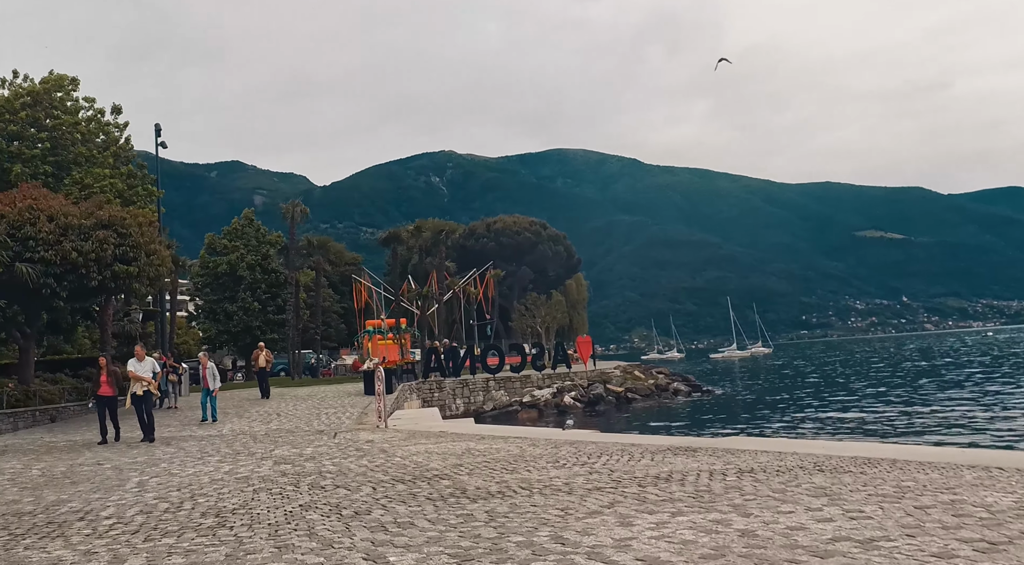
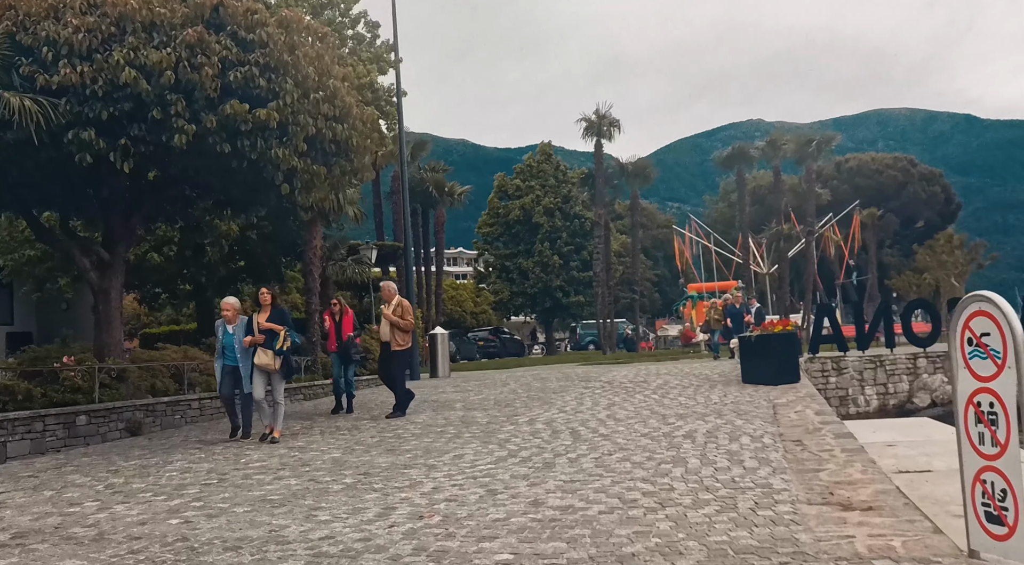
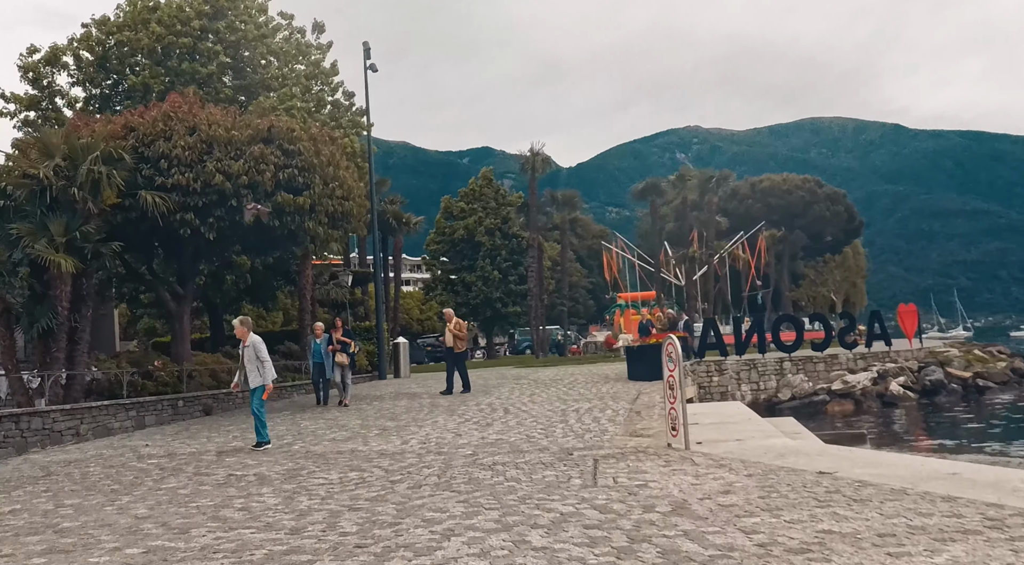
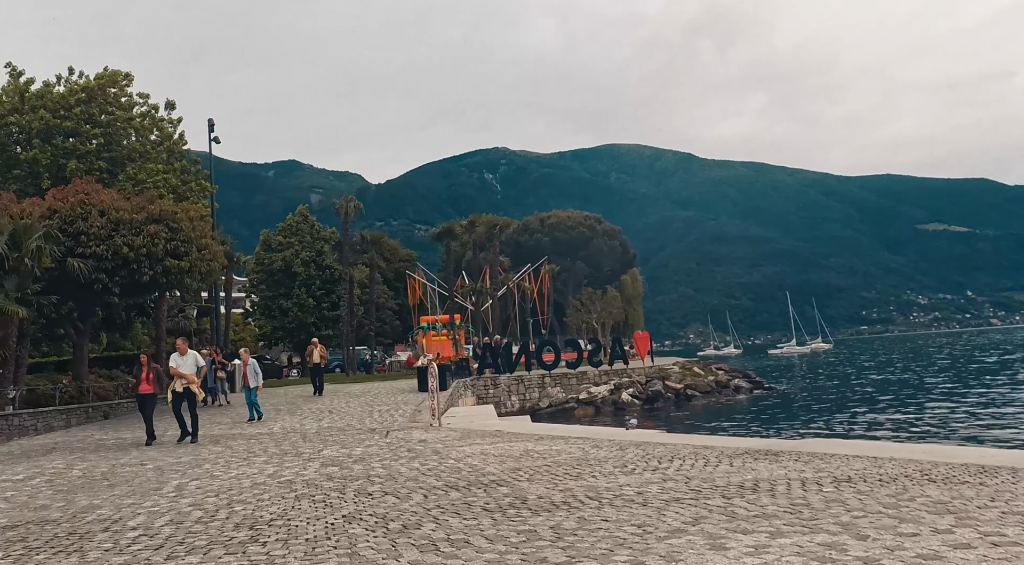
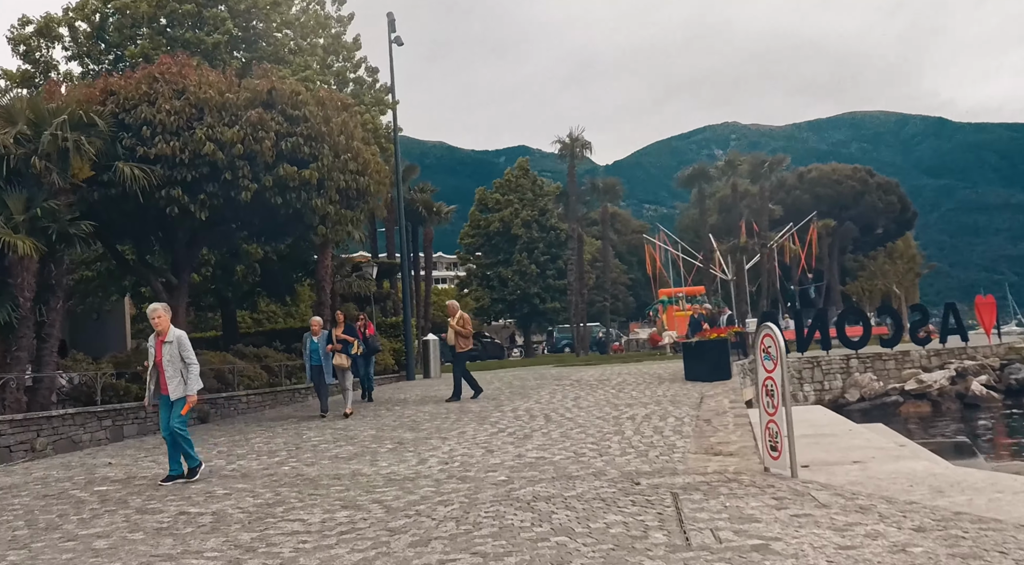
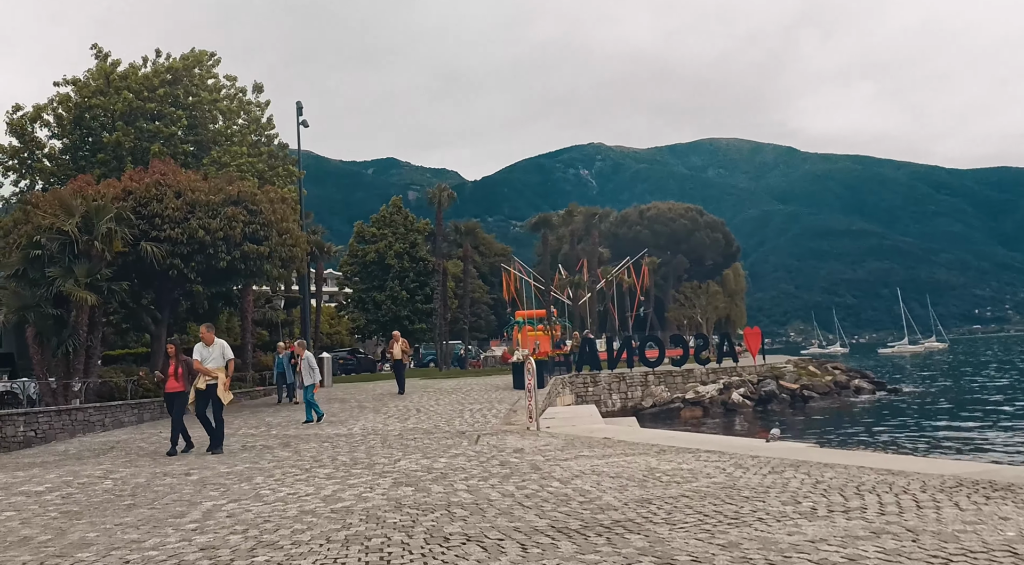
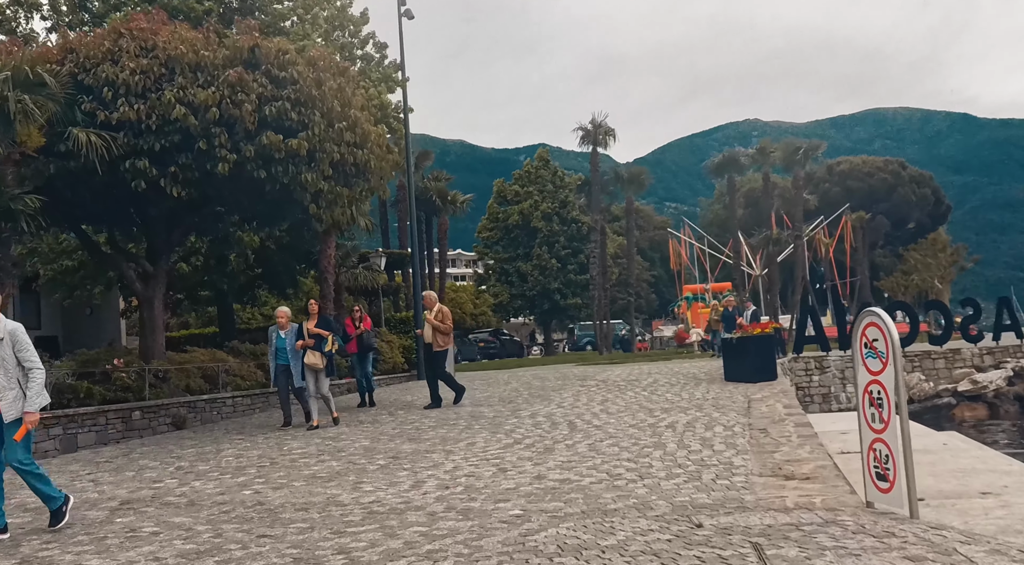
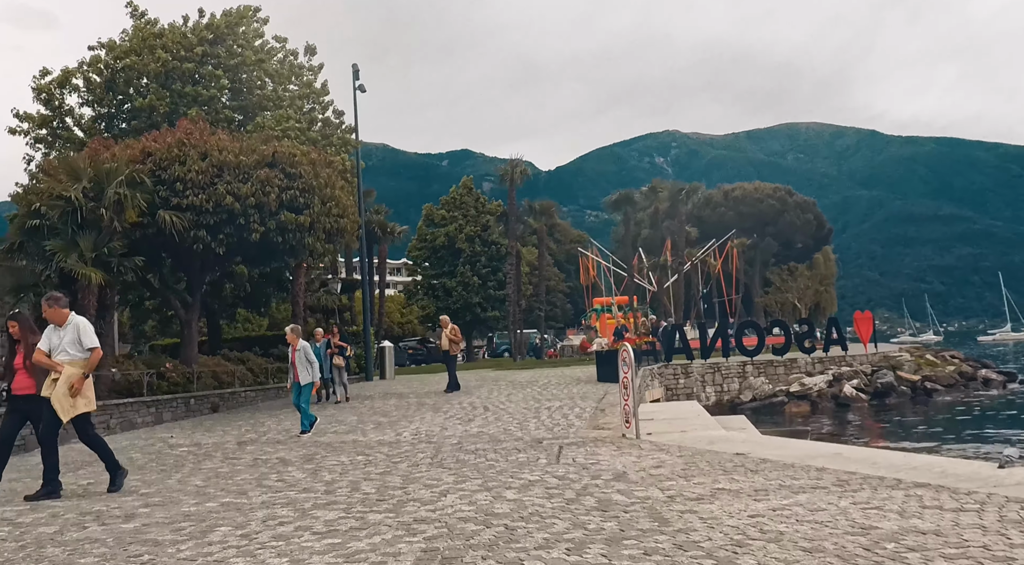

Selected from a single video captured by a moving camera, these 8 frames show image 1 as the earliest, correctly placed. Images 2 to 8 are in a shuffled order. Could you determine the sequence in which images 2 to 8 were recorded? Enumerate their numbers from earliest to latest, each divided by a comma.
4, 6, 8, 3, 5, 7, 2
